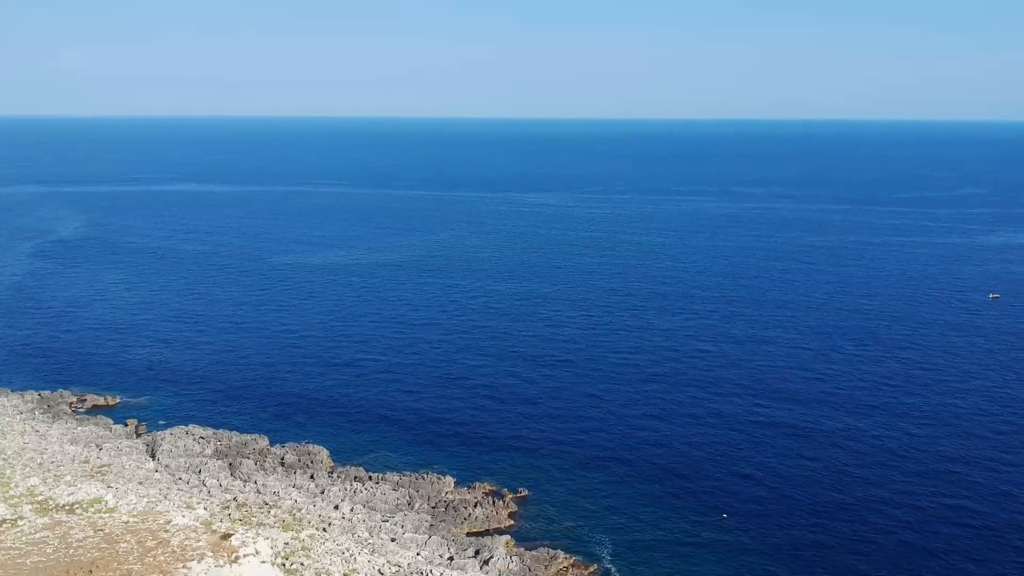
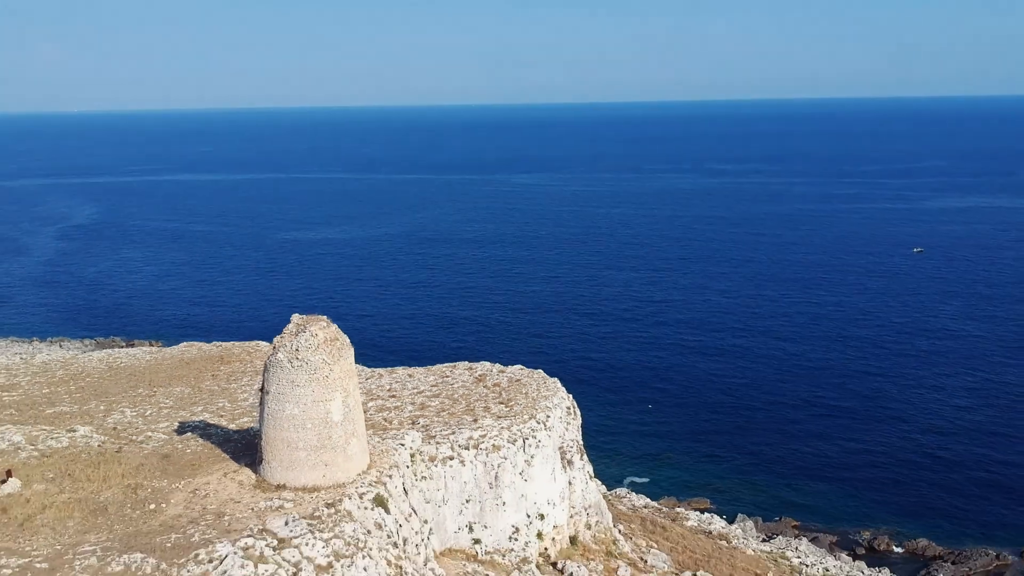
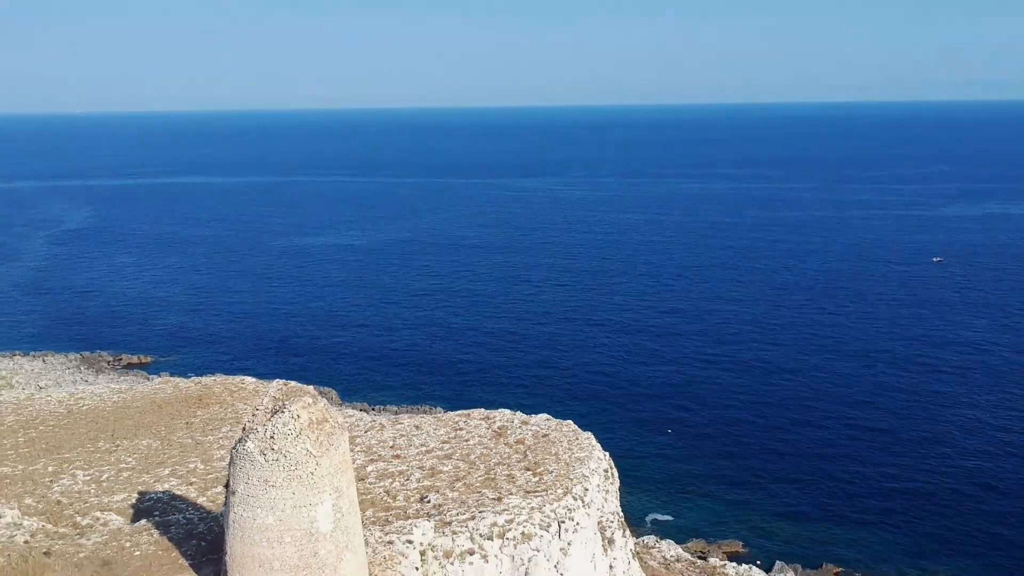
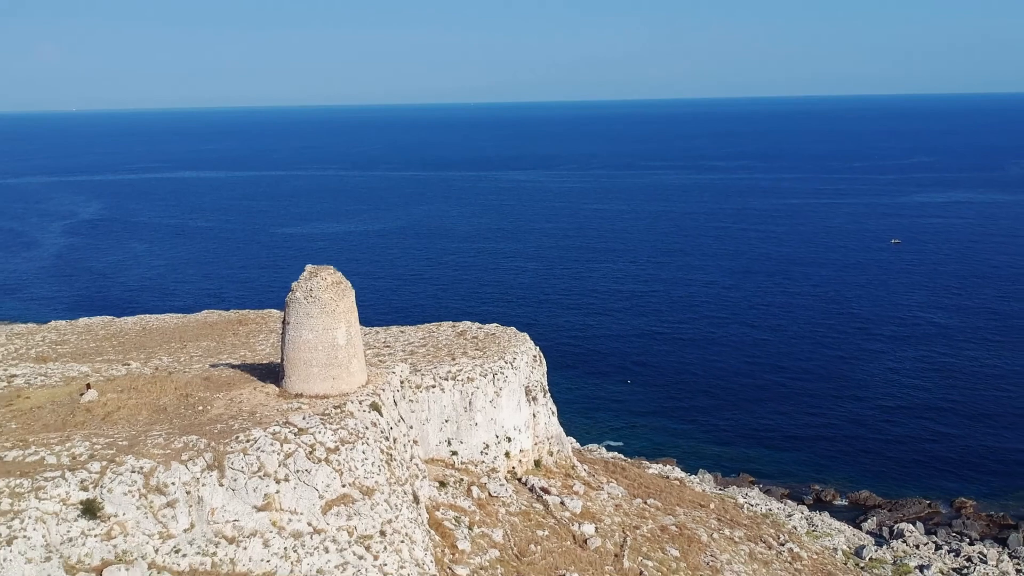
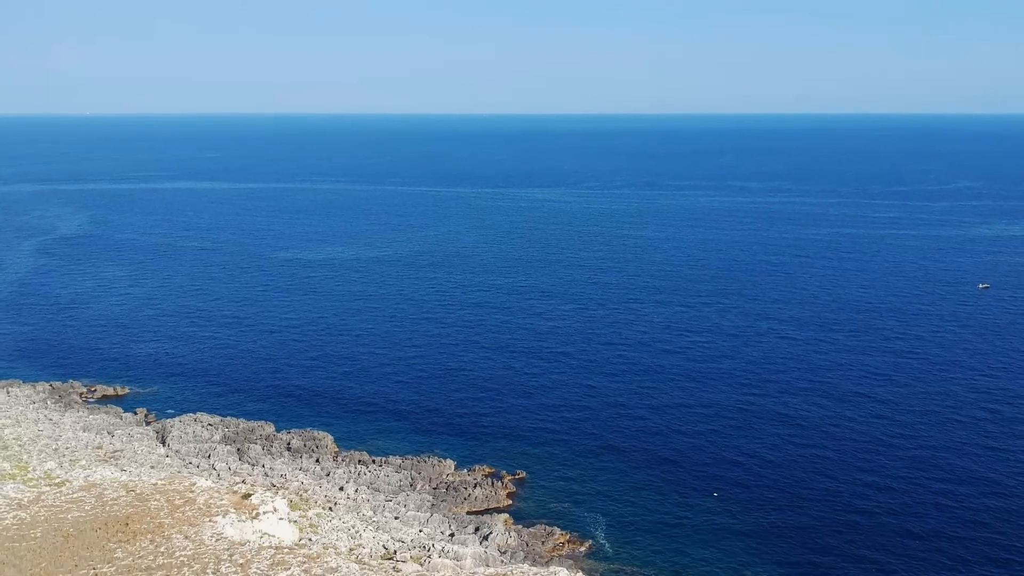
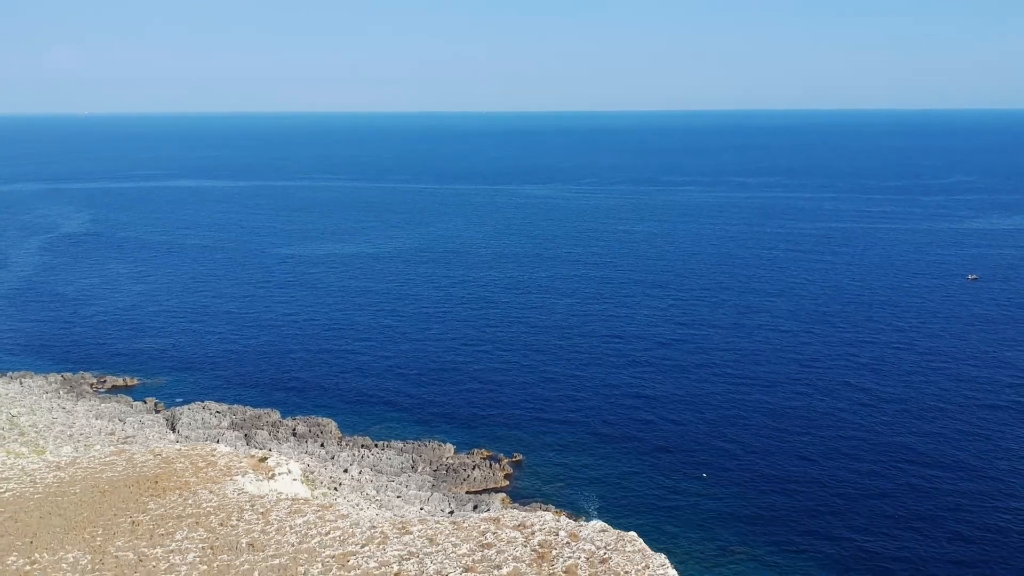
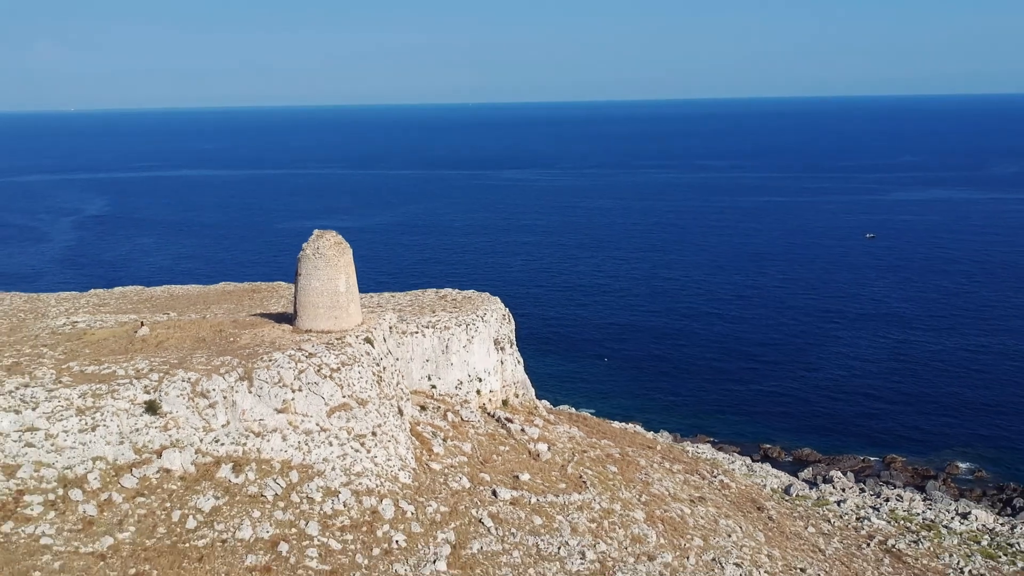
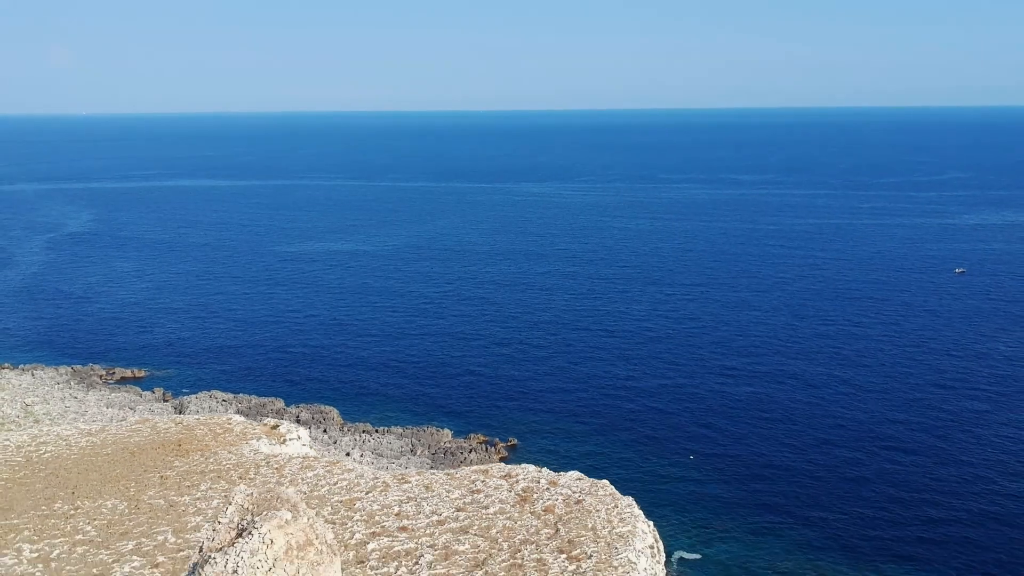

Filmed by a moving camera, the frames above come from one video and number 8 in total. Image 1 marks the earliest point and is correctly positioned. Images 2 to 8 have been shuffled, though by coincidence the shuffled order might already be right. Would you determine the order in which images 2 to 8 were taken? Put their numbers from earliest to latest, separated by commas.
5, 6, 8, 3, 2, 4, 7
